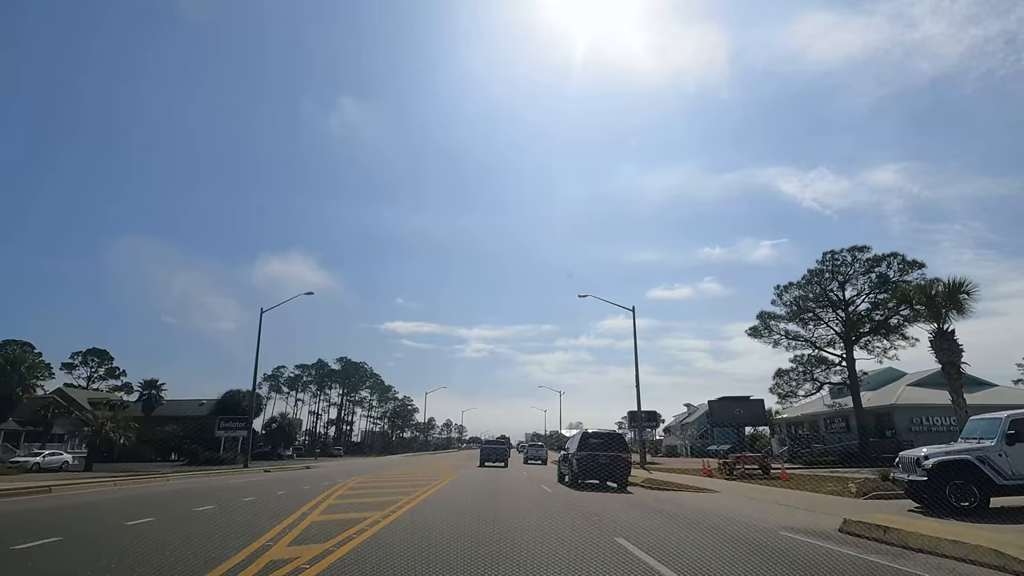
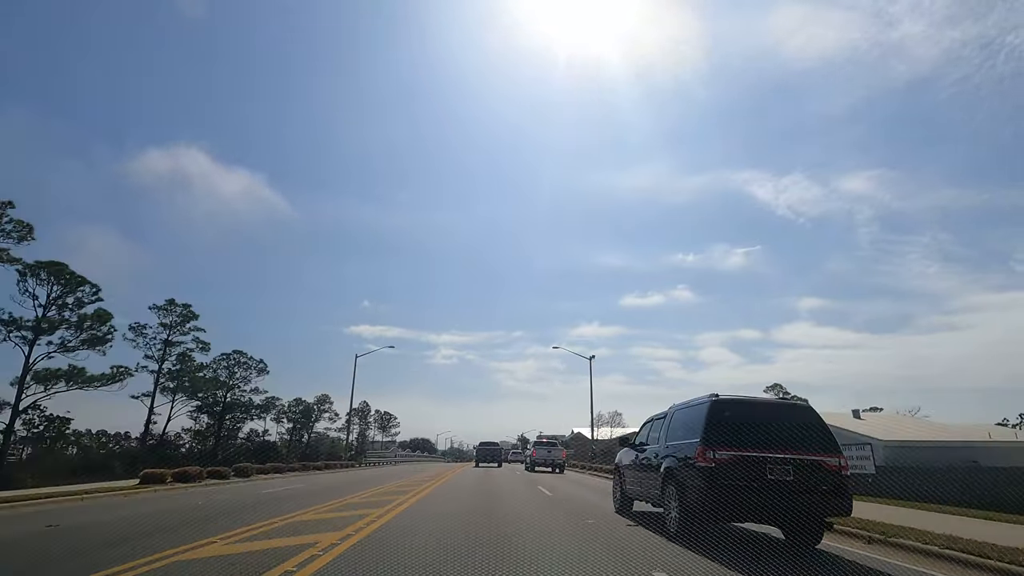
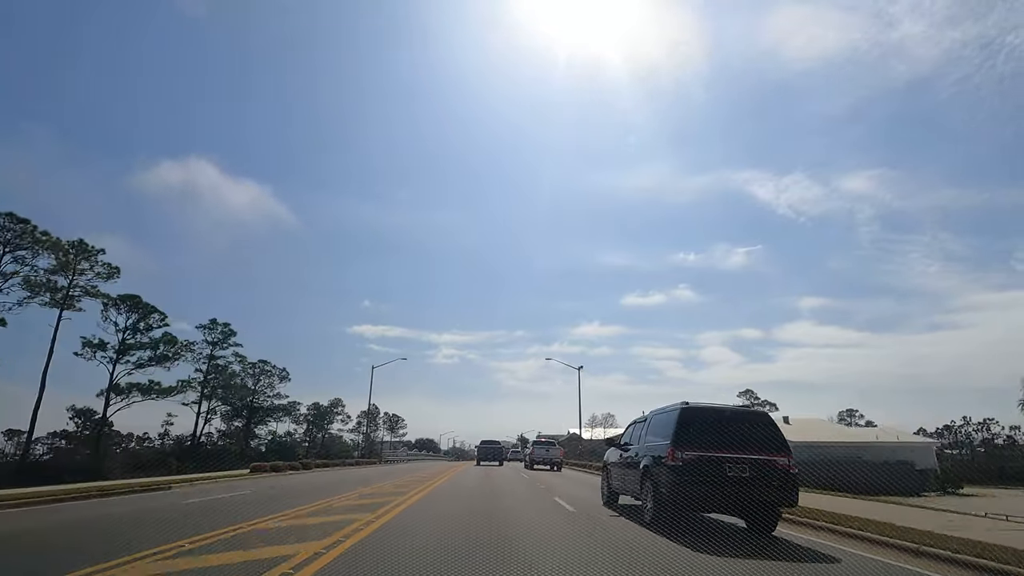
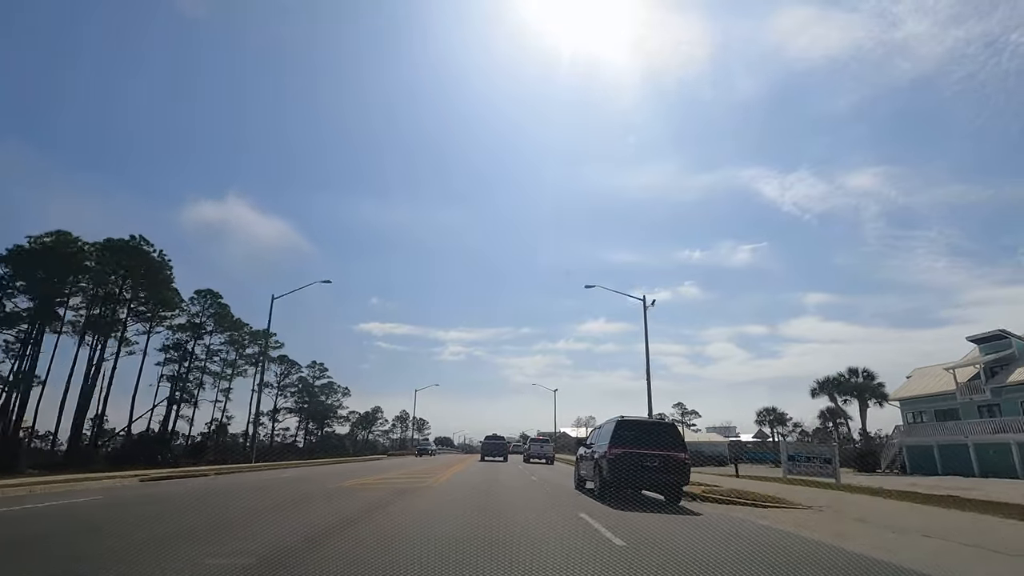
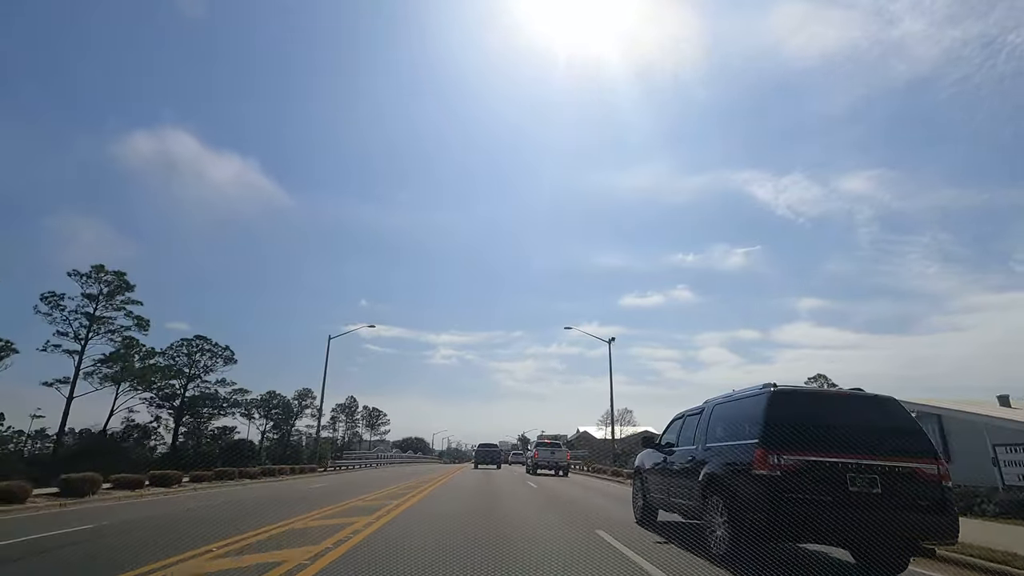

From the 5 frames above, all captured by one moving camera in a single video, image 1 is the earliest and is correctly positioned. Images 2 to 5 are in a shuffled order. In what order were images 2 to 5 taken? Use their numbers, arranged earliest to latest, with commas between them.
4, 3, 2, 5
